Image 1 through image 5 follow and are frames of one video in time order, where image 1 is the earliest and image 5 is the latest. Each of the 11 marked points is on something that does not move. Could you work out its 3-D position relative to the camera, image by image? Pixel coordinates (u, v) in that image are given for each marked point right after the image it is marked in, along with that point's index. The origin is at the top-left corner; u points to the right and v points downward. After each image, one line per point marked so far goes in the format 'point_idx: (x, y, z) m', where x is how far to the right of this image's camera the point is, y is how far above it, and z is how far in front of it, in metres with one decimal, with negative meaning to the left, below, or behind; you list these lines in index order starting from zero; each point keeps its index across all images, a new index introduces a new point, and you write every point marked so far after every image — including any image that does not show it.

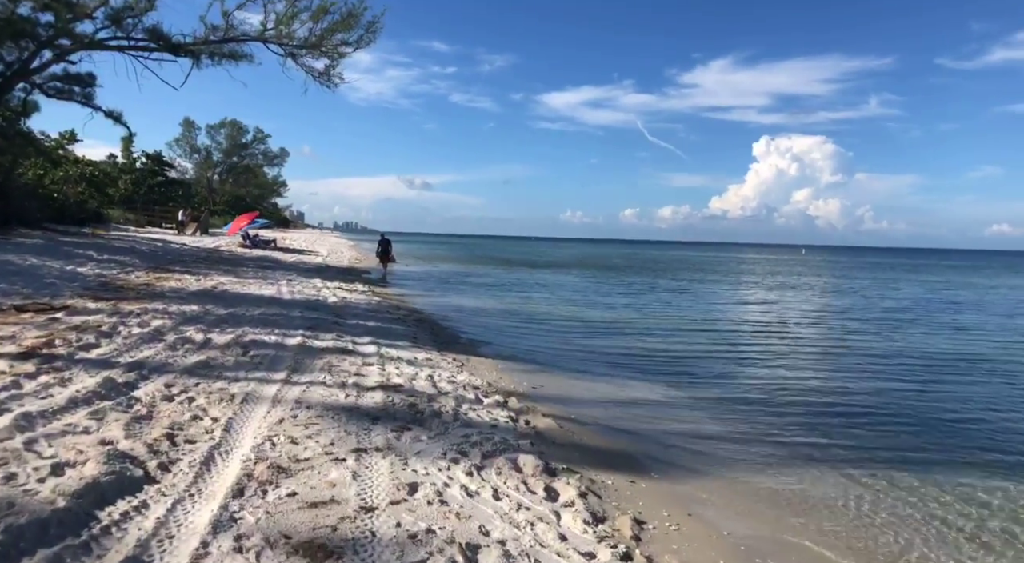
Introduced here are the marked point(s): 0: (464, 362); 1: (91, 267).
0: (-0.8, -1.4, +10.3) m
1: (-12.8, +0.4, +18.8) m
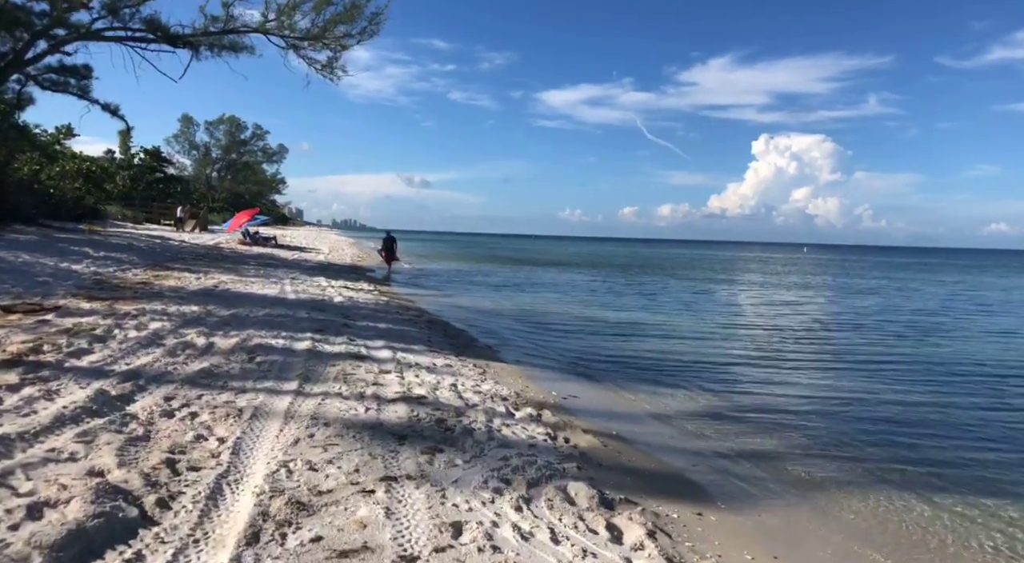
0: (-0.4, -1.4, +9.5) m
1: (-12.5, +0.5, +18.0) m
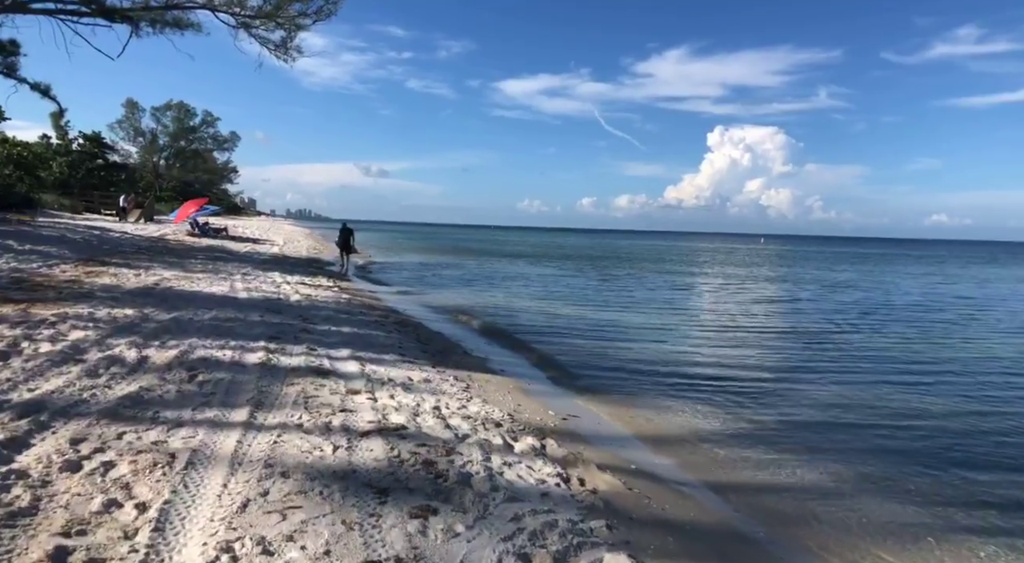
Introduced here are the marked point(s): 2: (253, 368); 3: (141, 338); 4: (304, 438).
0: (-0.5, -1.4, +8.3) m
1: (-13.2, +0.5, +16.0) m
2: (-3.3, -1.1, +7.9) m
3: (-5.4, -0.8, +8.9) m
4: (-1.9, -1.4, +5.5) m
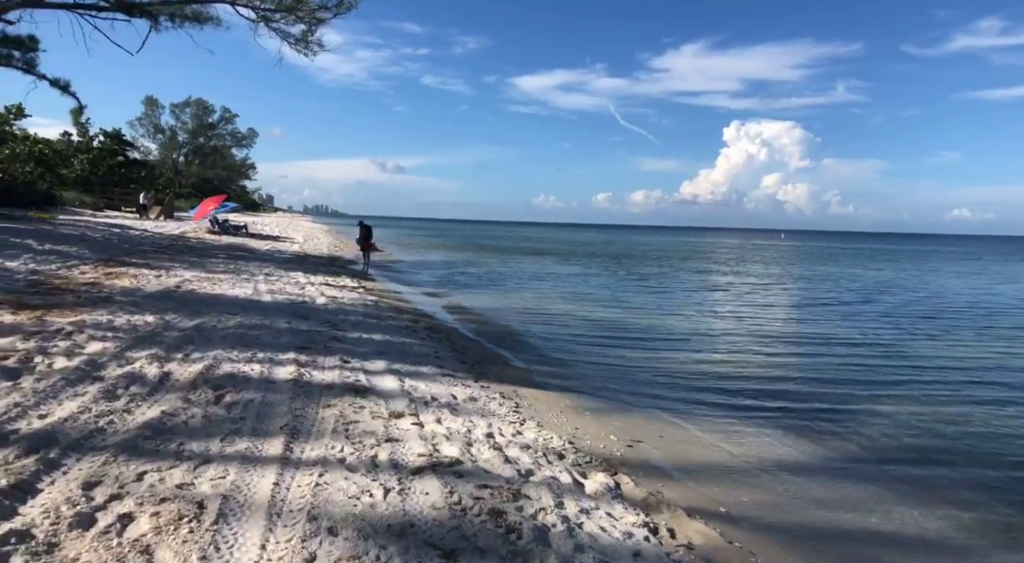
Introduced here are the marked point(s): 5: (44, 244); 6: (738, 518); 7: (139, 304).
0: (+0.1, -1.5, +7.6) m
1: (-12.3, +0.5, +15.5) m
2: (-2.7, -1.2, +7.2) m
3: (-4.7, -0.9, +8.3) m
4: (-1.3, -1.5, +4.8) m
5: (-14.8, +1.2, +19.4) m
6: (+1.9, -1.9, +5.0) m
7: (-7.1, -0.4, +11.6) m
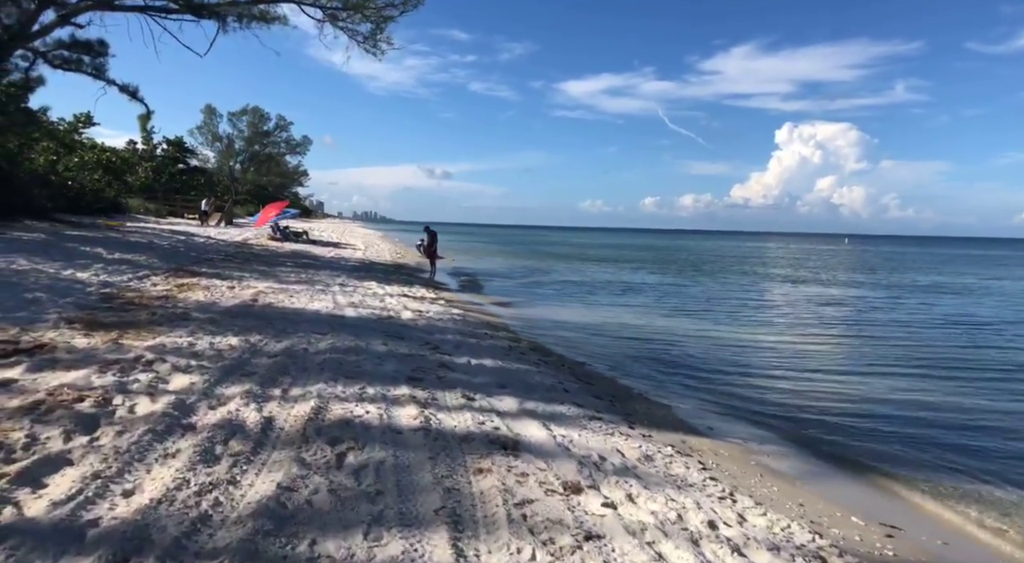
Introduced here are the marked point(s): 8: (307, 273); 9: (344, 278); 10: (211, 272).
0: (+1.9, -1.8, +5.9) m
1: (-9.9, +0.2, +14.7) m
2: (-0.9, -1.4, +5.7) m
3: (-2.9, -1.2, +6.9) m
4: (+0.3, -1.7, +3.2) m
5: (-12.1, +0.9, +18.7) m
6: (+3.4, -2.1, +3.2) m
7: (-5.0, -0.7, +10.4) m
8: (-6.7, +0.3, +20.0) m
9: (-5.5, +0.1, +19.9) m
10: (-8.6, +0.3, +17.5) m
